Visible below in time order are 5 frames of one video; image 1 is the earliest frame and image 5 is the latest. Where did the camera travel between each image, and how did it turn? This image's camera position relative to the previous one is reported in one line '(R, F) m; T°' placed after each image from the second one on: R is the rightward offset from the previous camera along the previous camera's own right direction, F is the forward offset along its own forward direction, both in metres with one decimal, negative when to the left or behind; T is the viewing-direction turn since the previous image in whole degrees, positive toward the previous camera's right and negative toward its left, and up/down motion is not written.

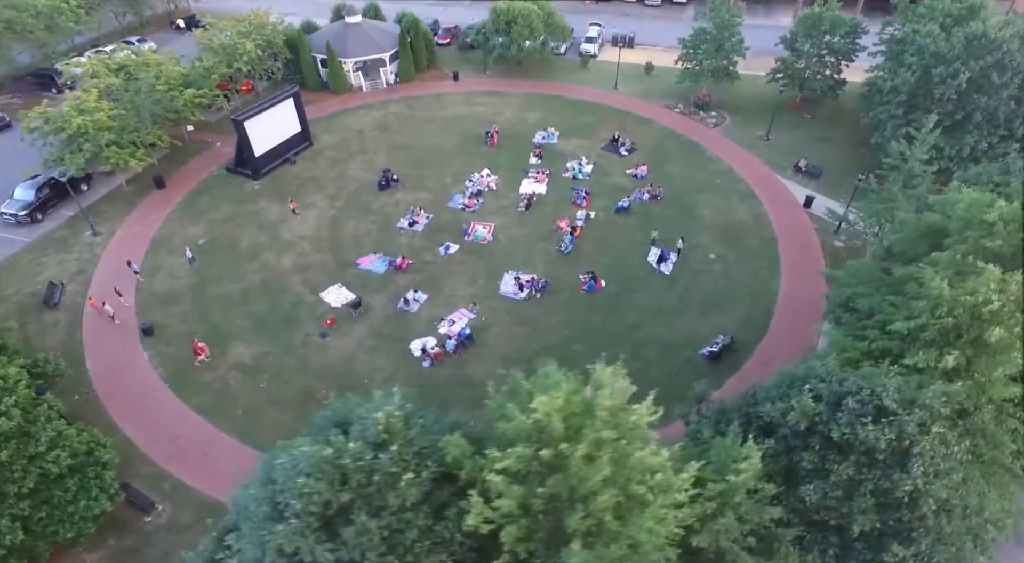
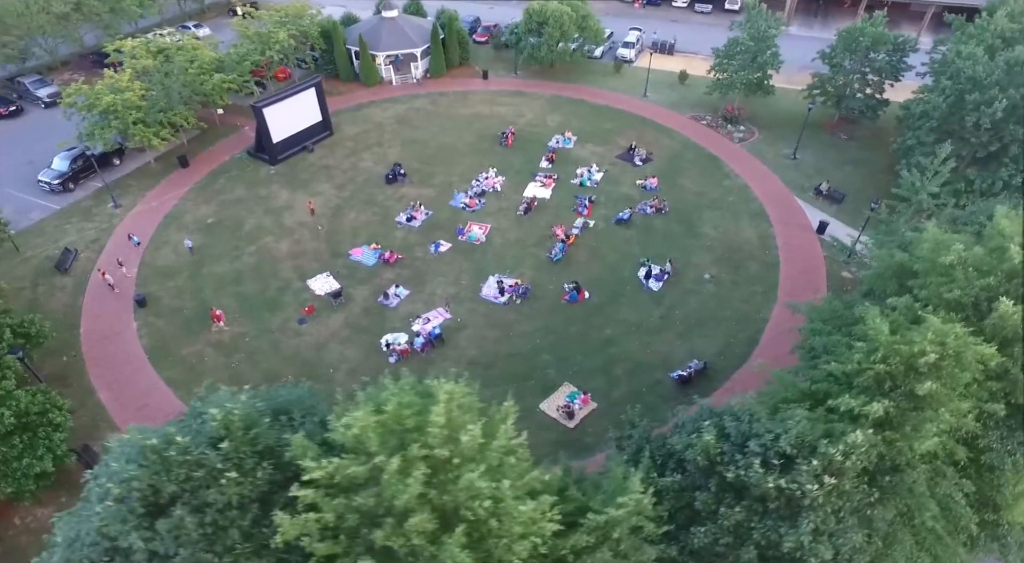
(+3.4, +0.4) m; -5°
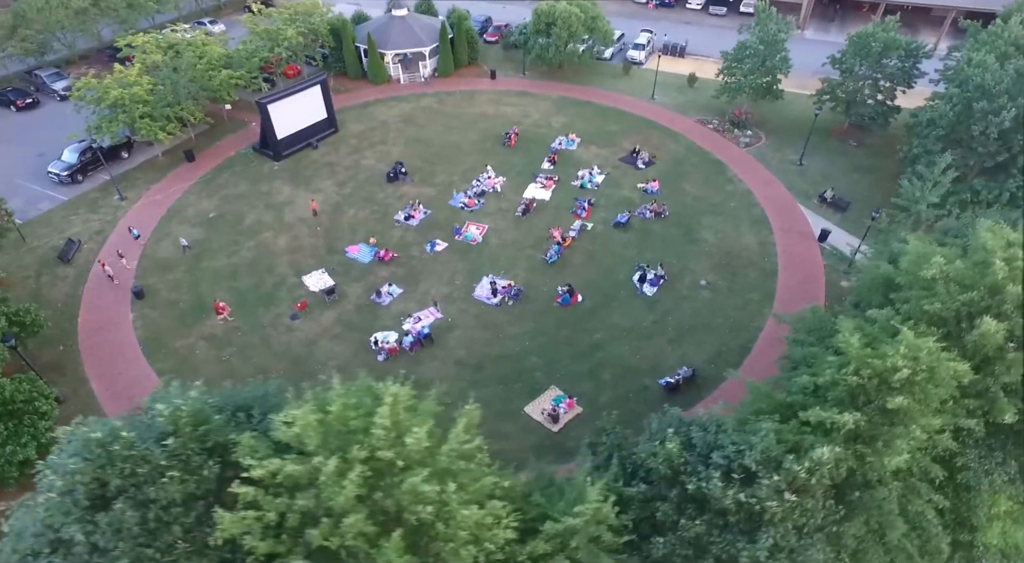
(+1.1, +0.1) m; -1°
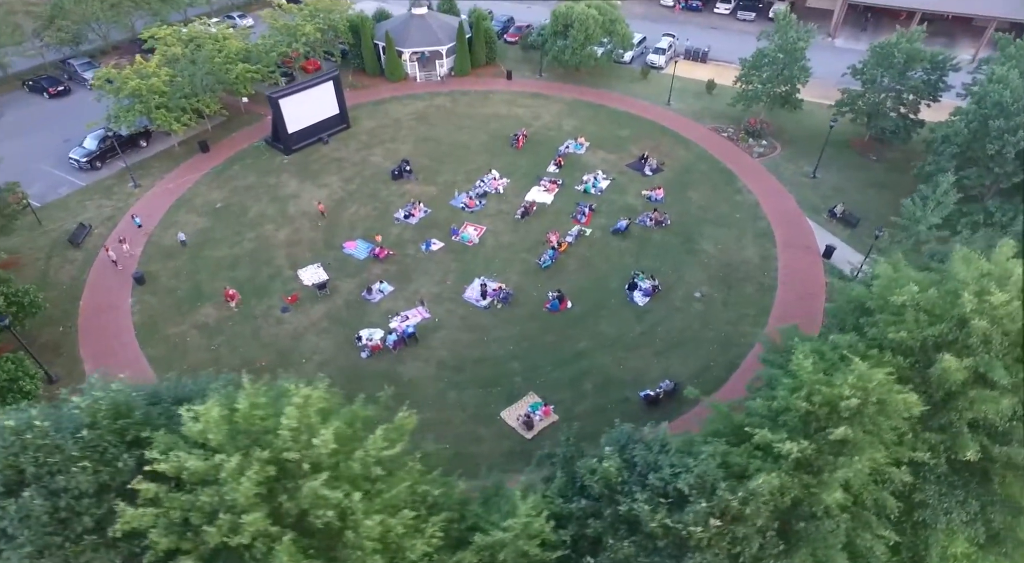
(+1.9, +0.2) m; -3°
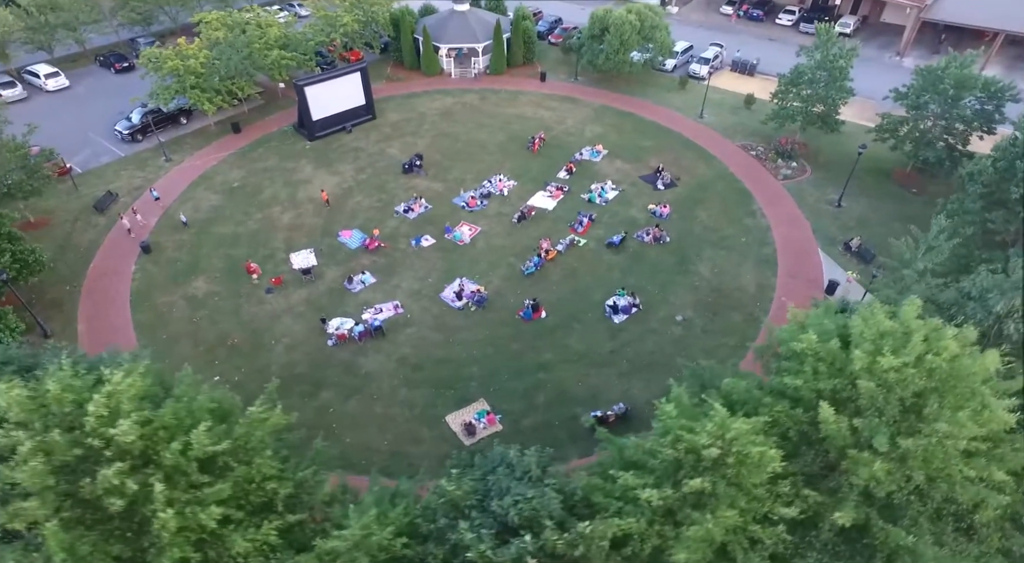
(+4.1, +0.4) m; -6°
